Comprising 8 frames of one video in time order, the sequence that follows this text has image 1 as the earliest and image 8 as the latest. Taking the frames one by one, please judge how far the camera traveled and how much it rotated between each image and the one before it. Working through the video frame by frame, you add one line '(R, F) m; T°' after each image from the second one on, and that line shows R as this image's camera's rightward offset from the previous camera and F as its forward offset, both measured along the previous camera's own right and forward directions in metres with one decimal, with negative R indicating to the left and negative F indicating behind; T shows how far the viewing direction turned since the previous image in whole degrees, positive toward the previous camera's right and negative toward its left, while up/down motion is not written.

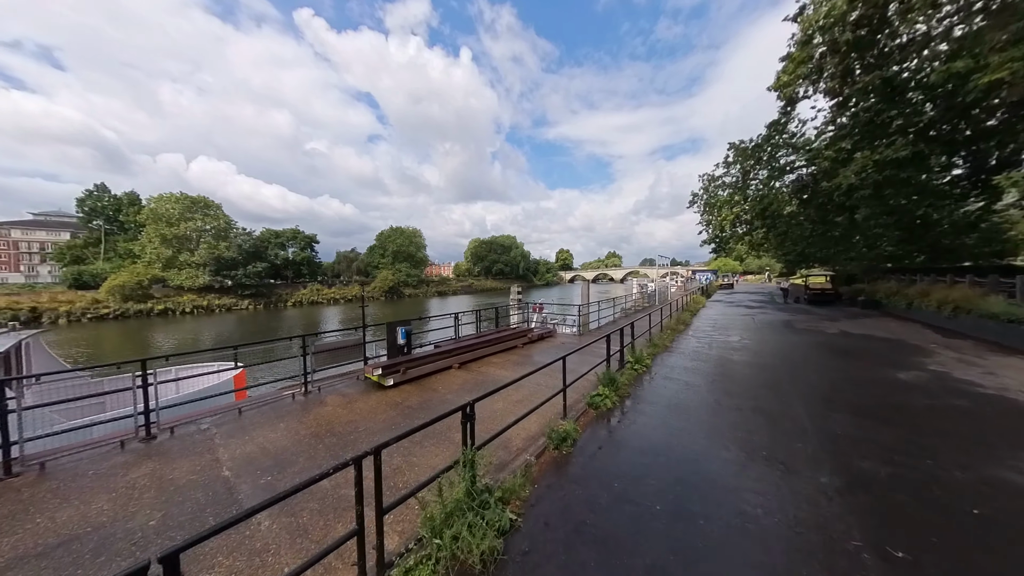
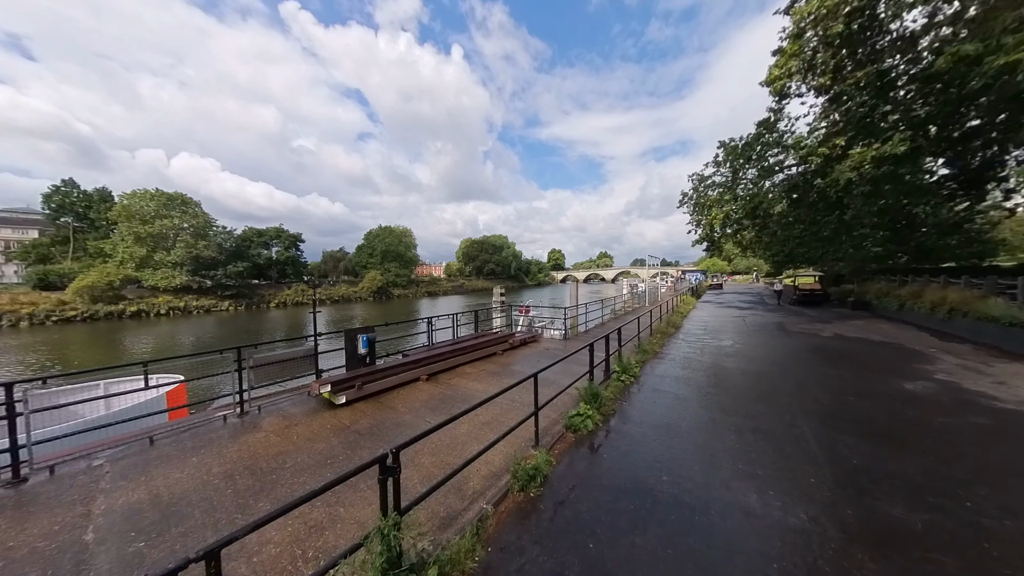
(+0.4, +0.7) m; +1°
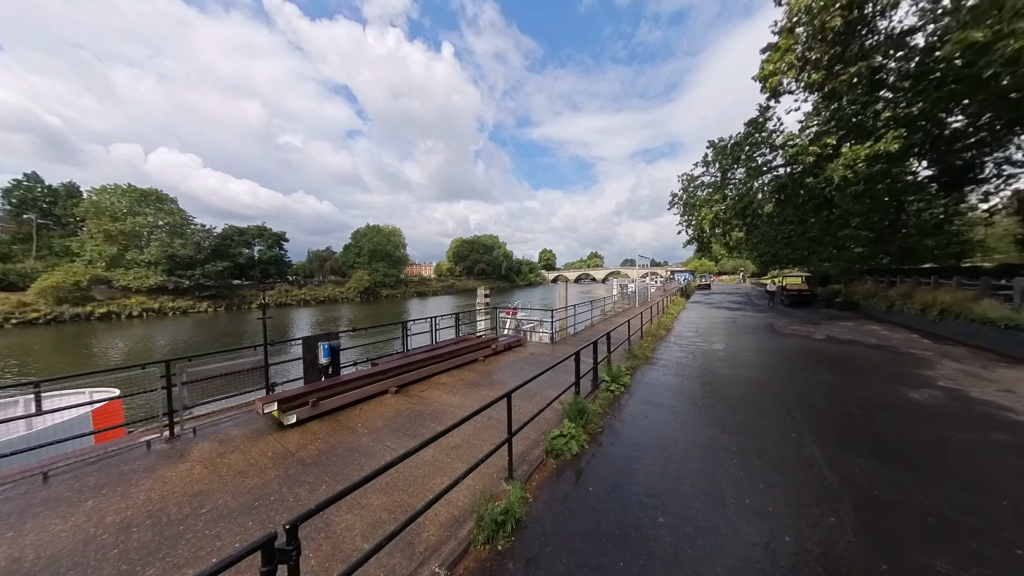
(+0.3, +0.6) m; +2°
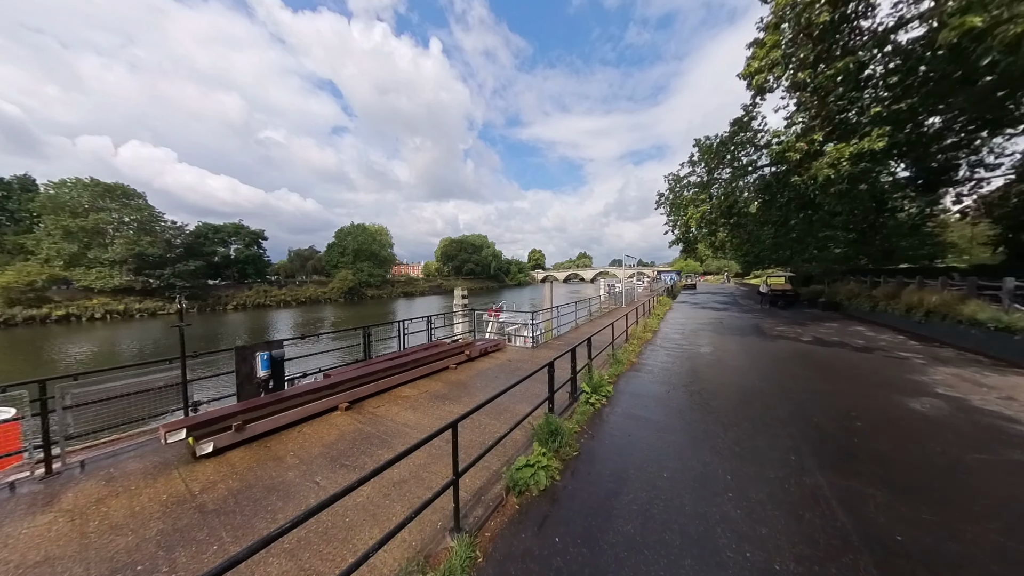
(+0.4, +0.7) m; +2°
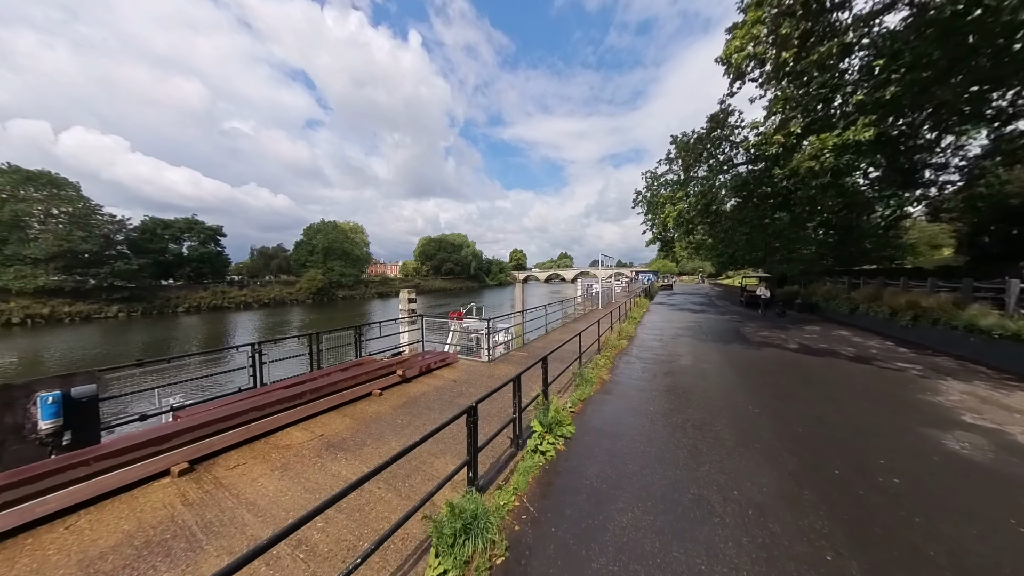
(+0.9, +1.5) m; +3°
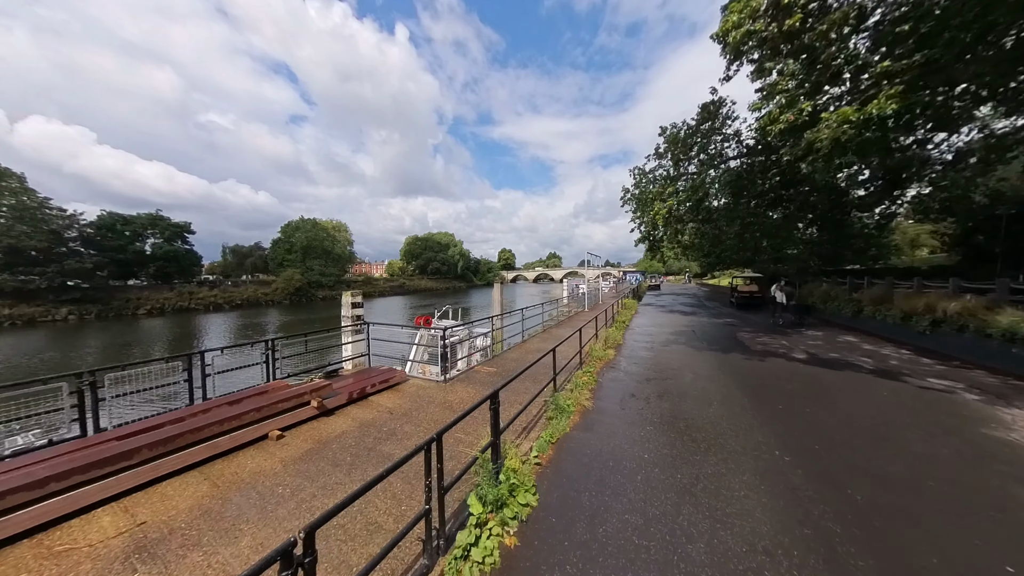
(+0.6, +1.5) m; +2°
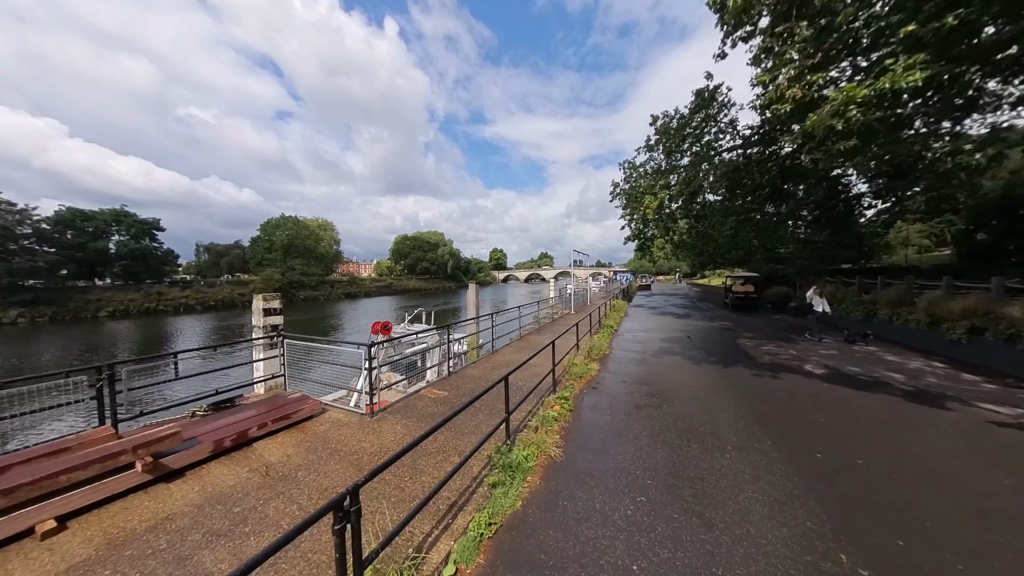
(+0.7, +1.5) m; +2°
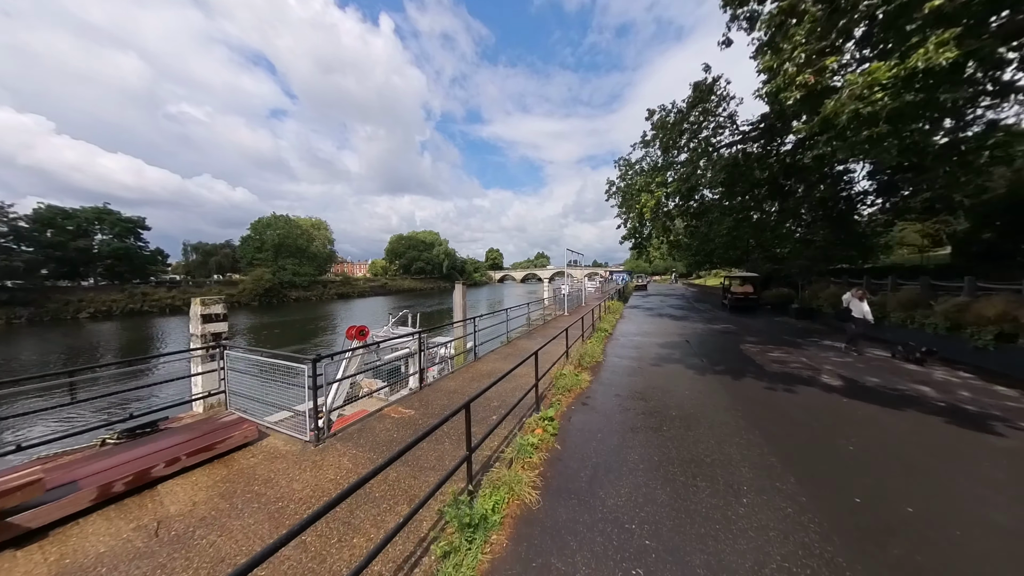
(+0.3, +0.8) m; +1°
